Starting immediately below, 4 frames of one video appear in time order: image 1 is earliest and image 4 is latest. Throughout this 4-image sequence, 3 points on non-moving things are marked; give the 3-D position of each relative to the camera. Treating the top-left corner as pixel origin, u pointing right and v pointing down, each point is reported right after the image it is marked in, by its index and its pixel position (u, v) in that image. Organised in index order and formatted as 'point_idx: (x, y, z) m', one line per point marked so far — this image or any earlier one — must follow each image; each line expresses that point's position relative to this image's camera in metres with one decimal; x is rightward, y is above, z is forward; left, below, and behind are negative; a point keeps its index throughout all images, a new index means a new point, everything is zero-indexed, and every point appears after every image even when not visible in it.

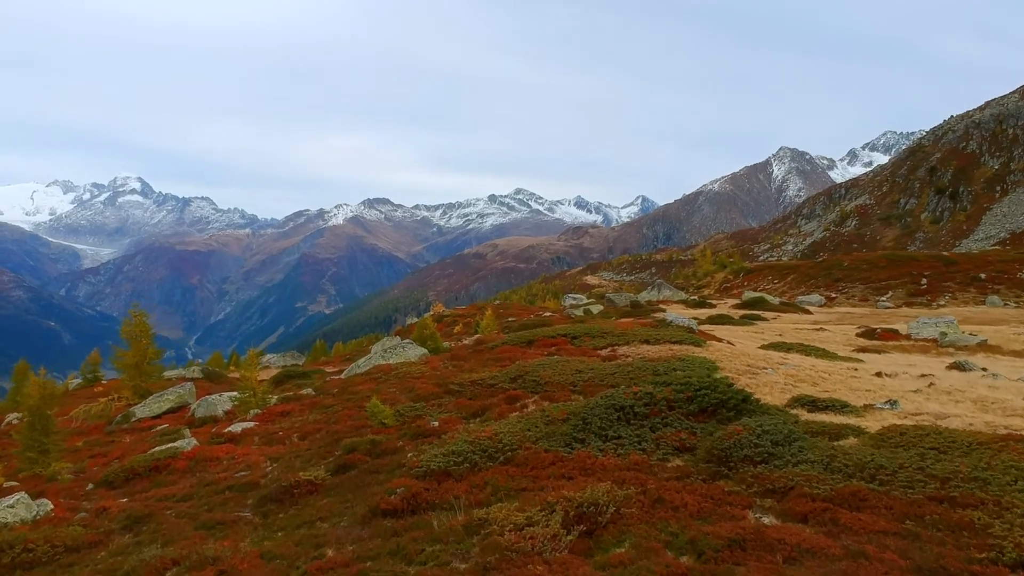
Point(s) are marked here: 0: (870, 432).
0: (+10.0, -4.0, +15.4) m
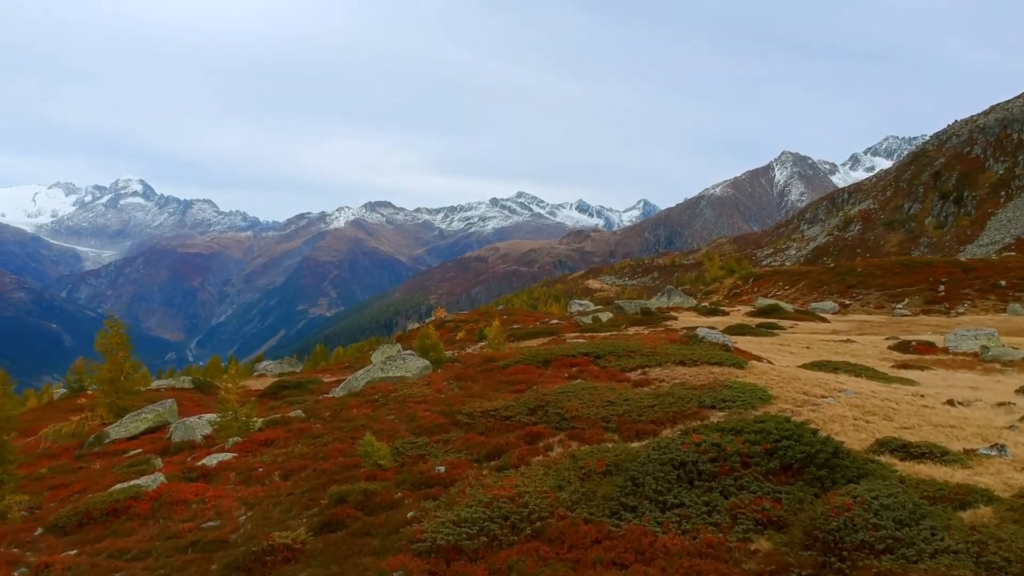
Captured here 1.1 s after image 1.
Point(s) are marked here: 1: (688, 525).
0: (+10.7, -4.6, +12.0) m
1: (+3.6, -4.8, +11.1) m
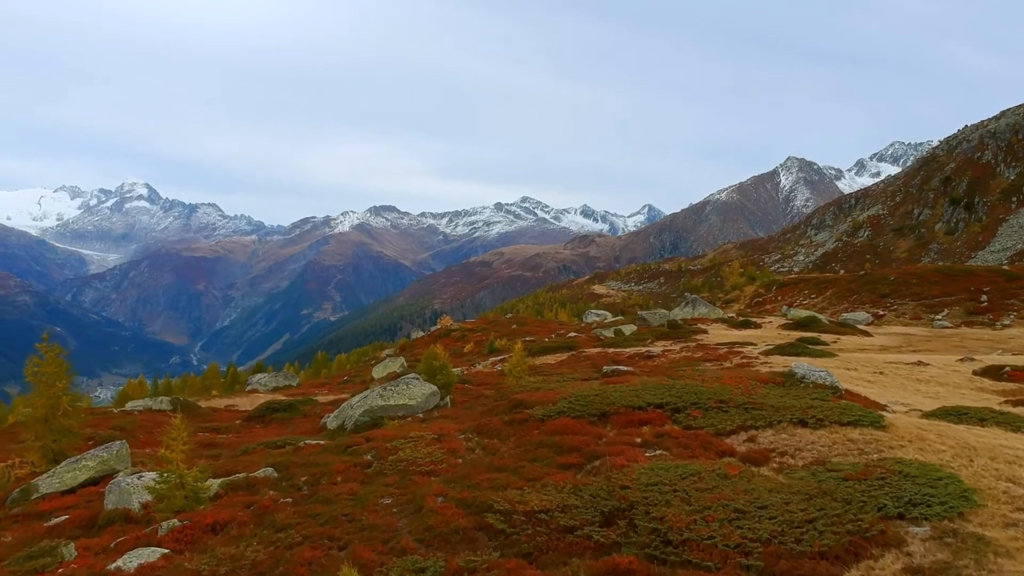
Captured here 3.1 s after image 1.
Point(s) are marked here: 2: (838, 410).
0: (+12.1, -5.3, +4.8) m
1: (+4.9, -5.5, +4.0) m
2: (+10.7, -4.1, +18.4) m
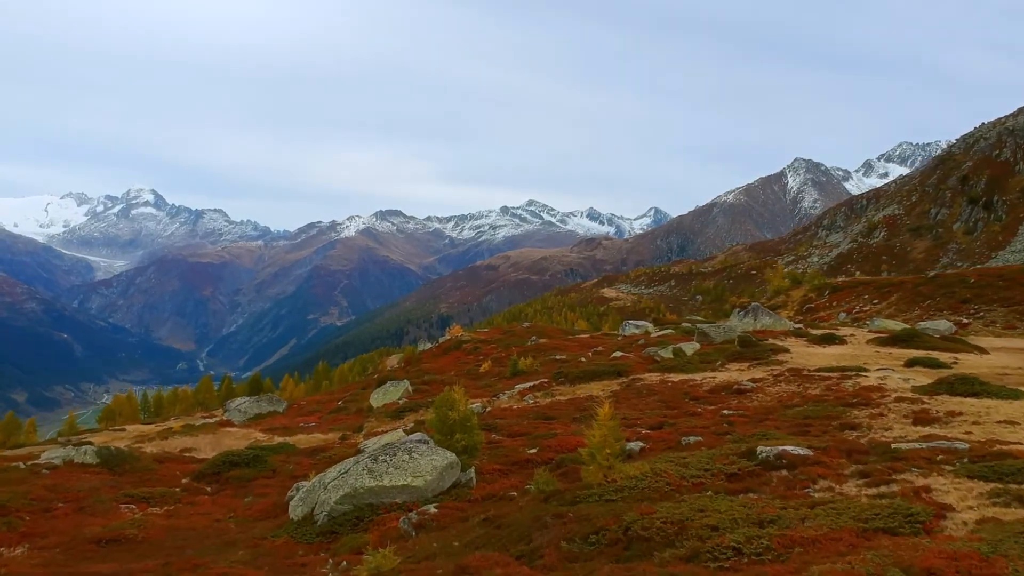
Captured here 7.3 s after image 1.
0: (+14.6, -5.8, -10.4) m
1: (+7.5, -6.0, -11.1) m
2: (+13.5, -4.6, +3.3) m
